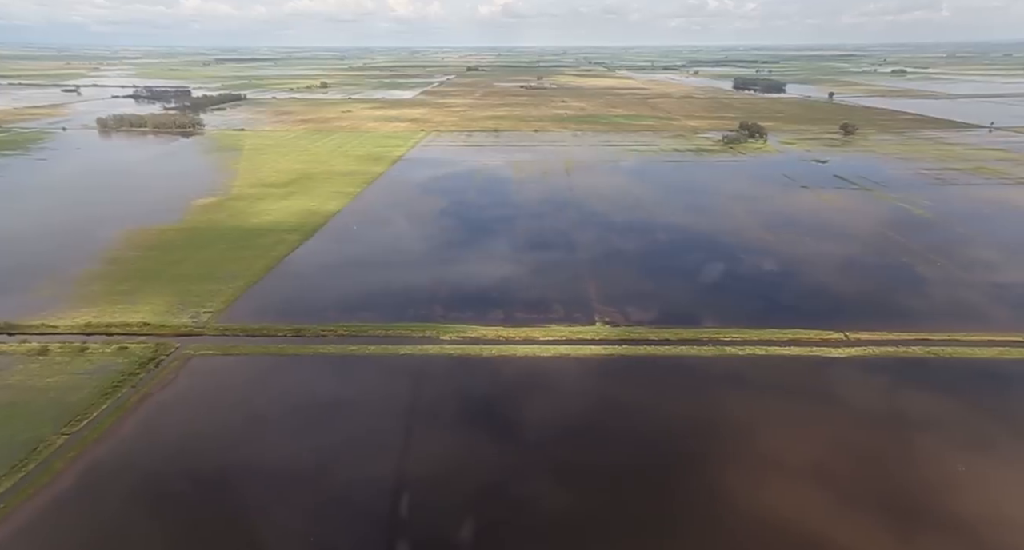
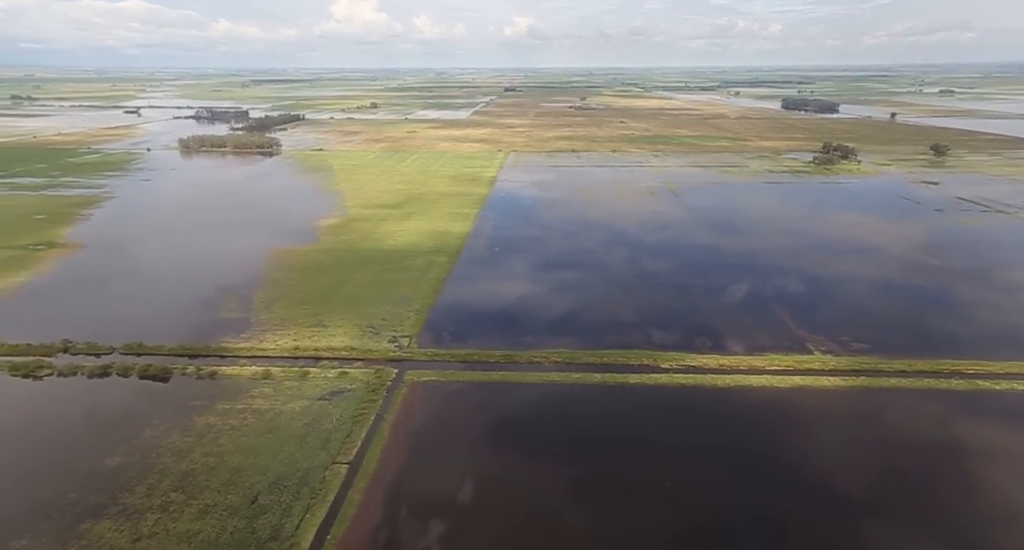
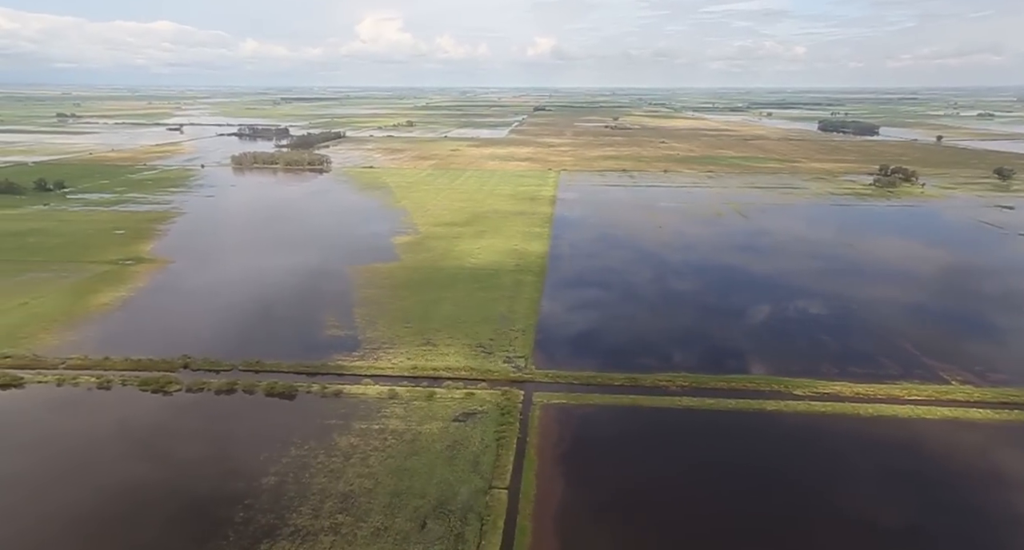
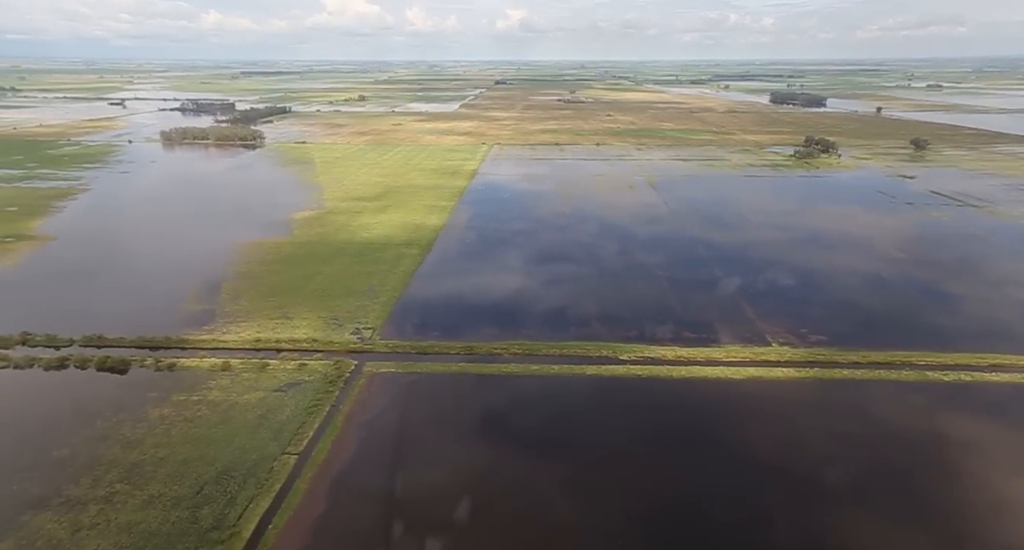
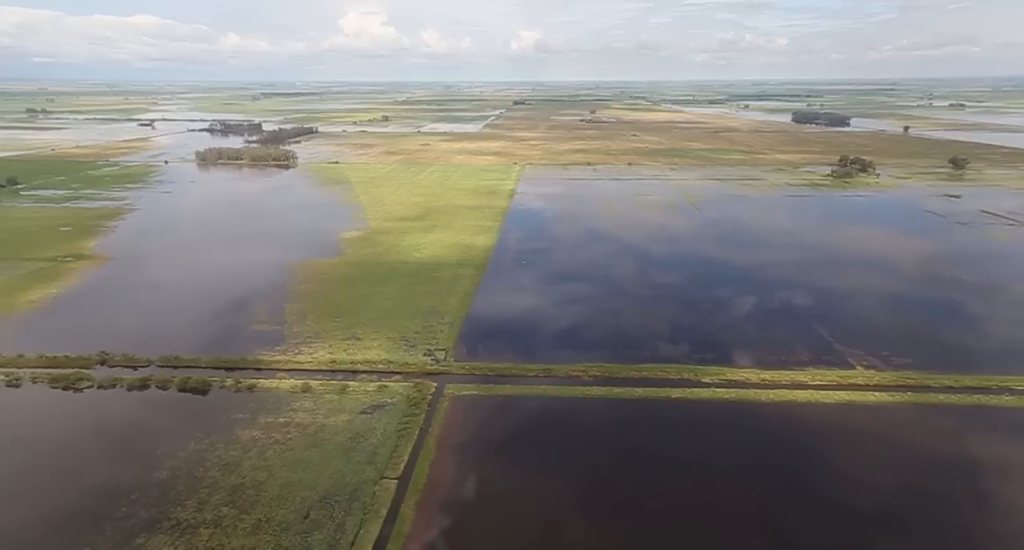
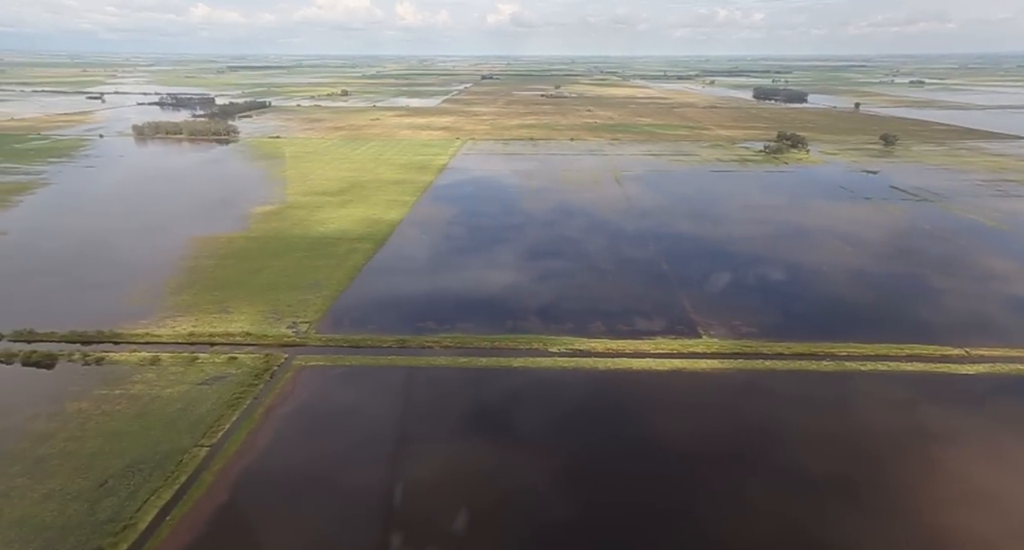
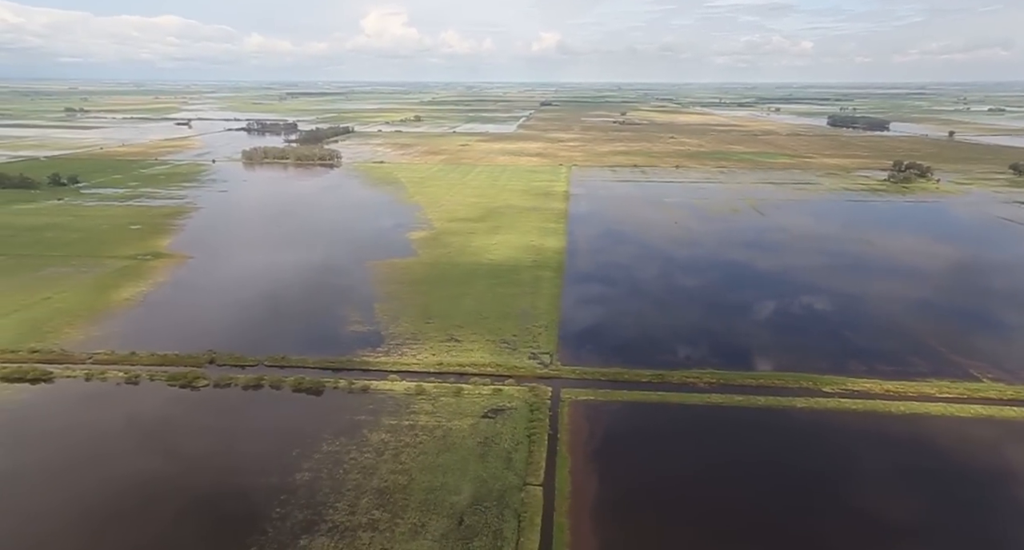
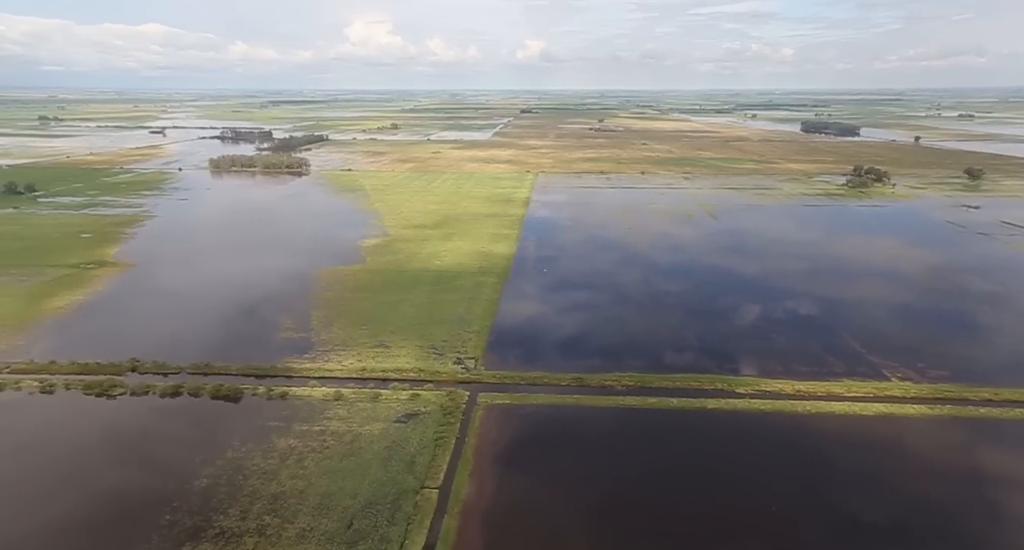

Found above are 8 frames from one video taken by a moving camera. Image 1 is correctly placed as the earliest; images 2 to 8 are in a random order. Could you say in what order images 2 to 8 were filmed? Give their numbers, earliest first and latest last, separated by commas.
6, 4, 2, 5, 8, 3, 7
